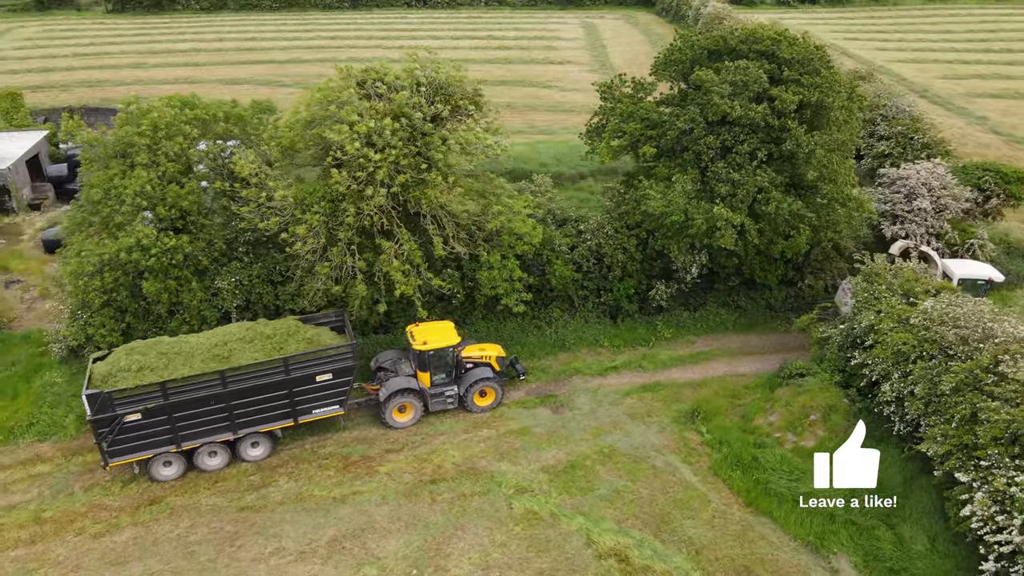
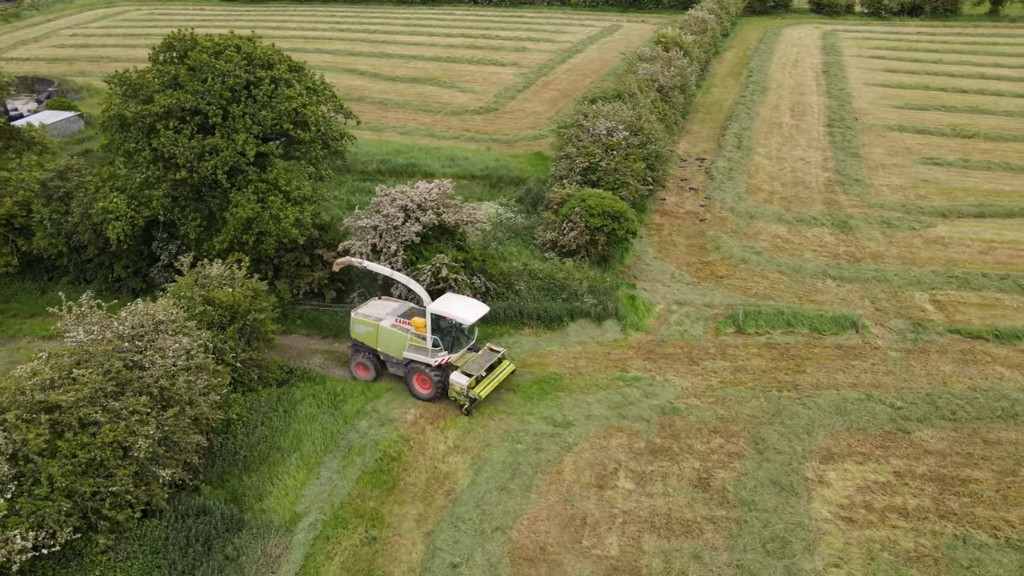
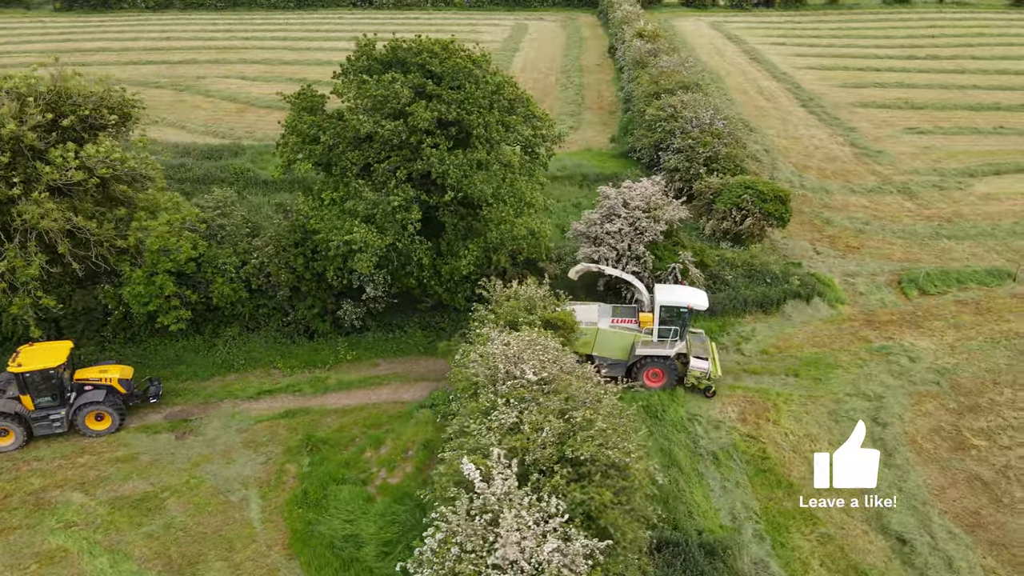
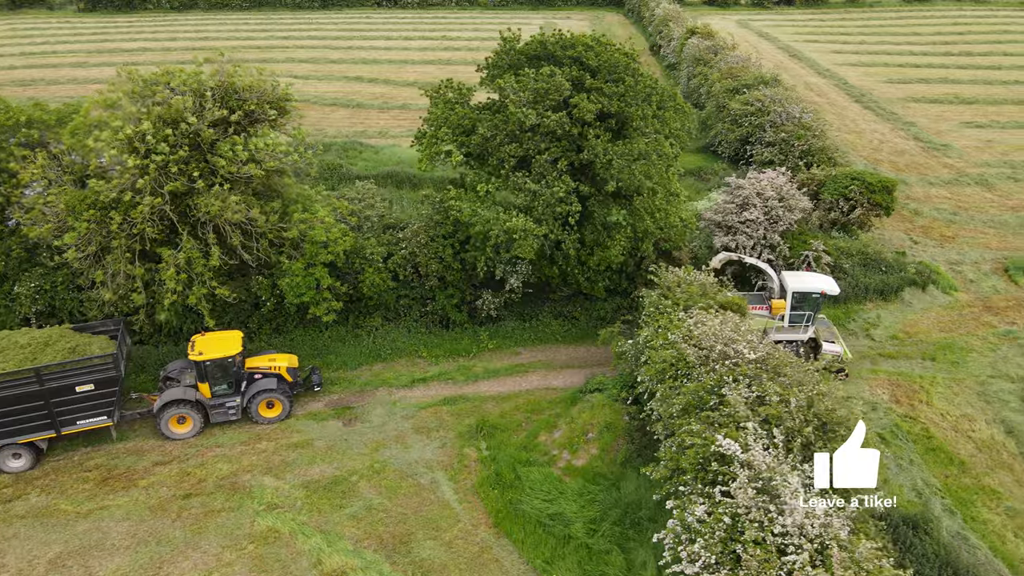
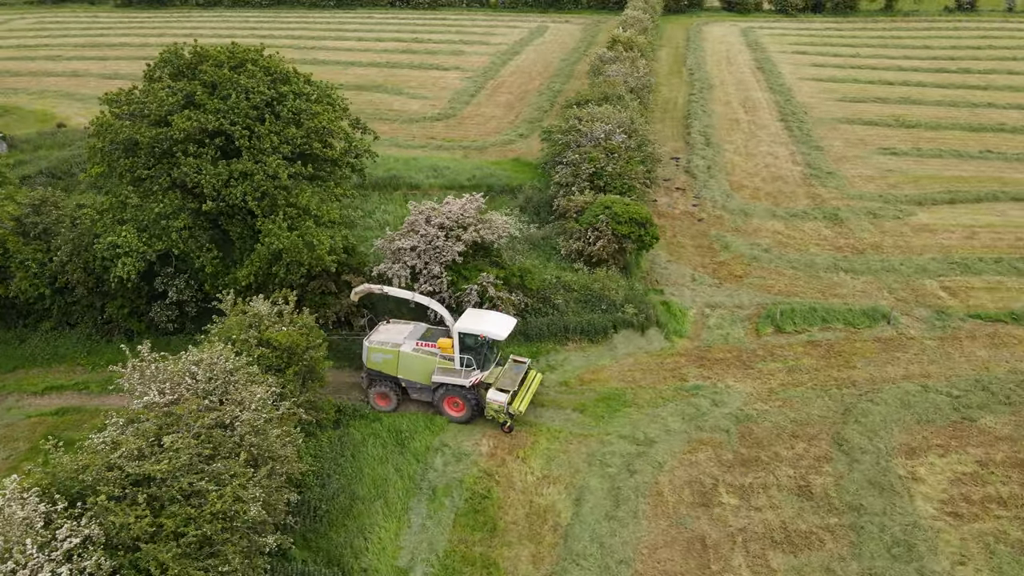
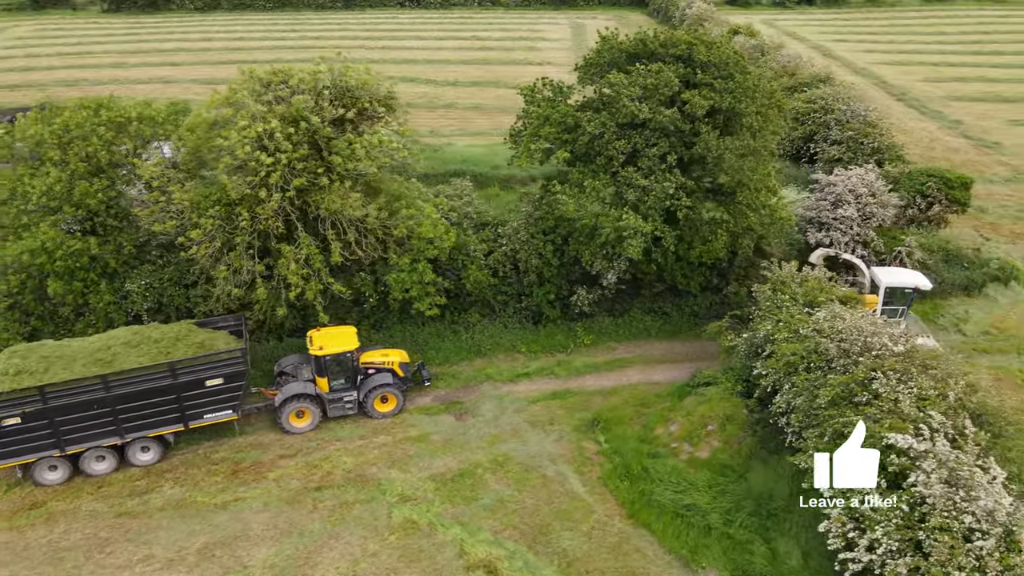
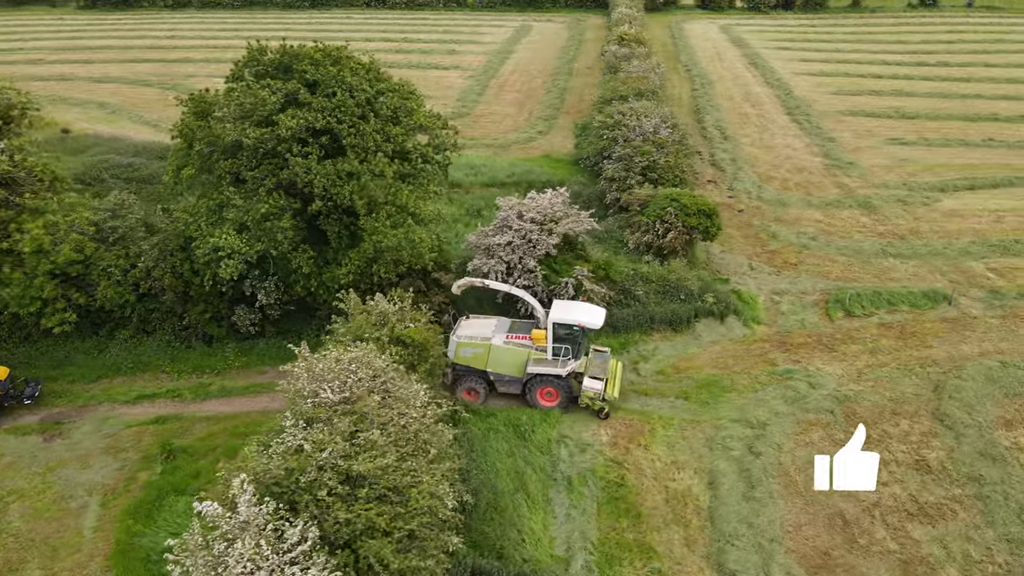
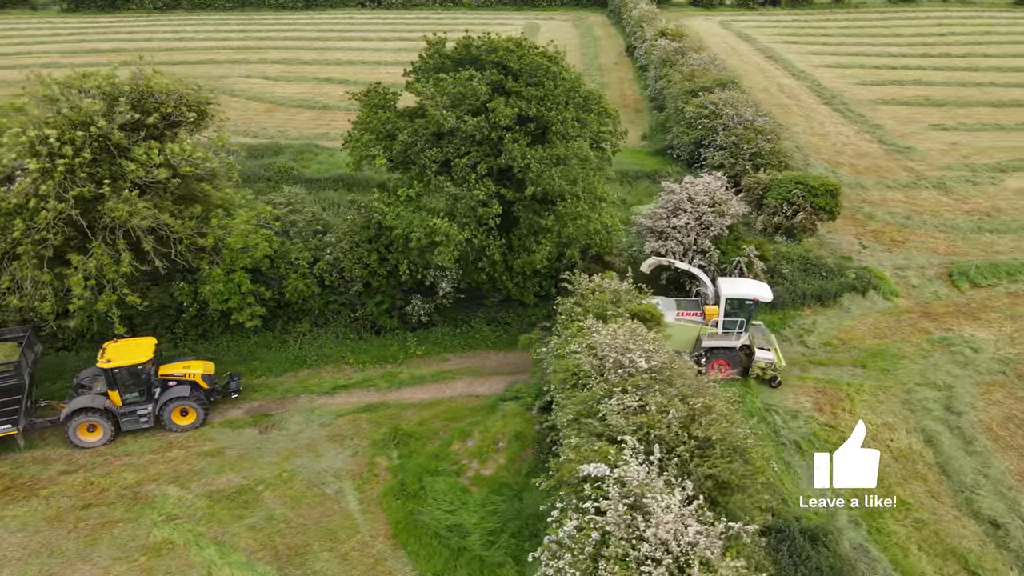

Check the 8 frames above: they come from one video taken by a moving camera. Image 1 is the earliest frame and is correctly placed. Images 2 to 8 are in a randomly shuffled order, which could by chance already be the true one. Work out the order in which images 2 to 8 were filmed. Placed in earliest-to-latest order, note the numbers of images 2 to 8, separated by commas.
6, 4, 8, 3, 7, 5, 2
